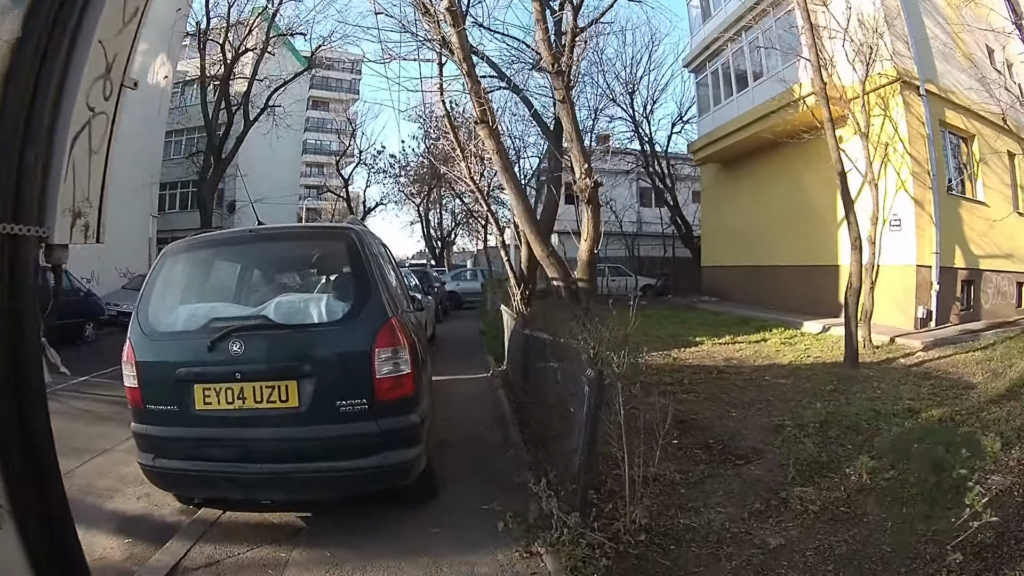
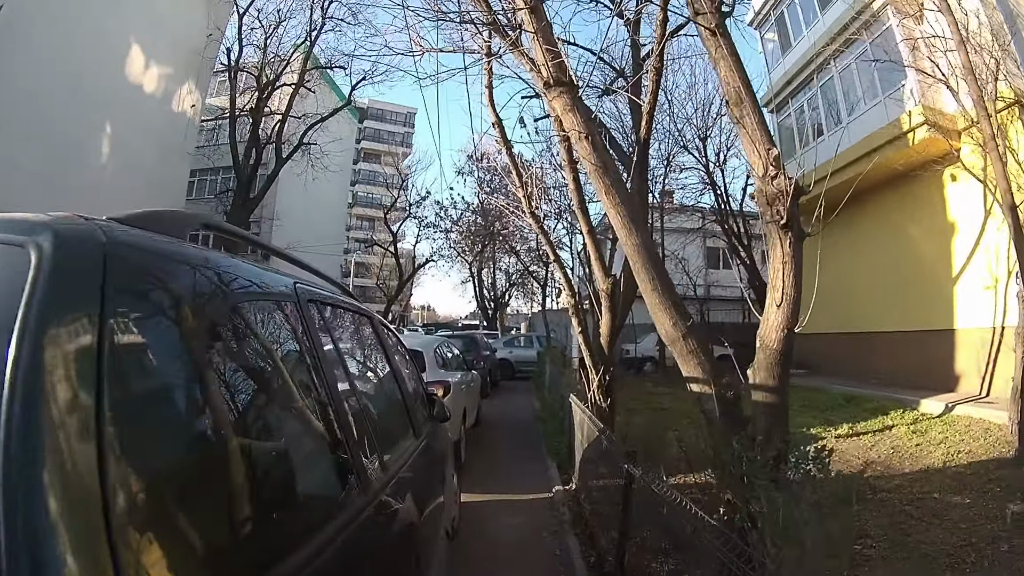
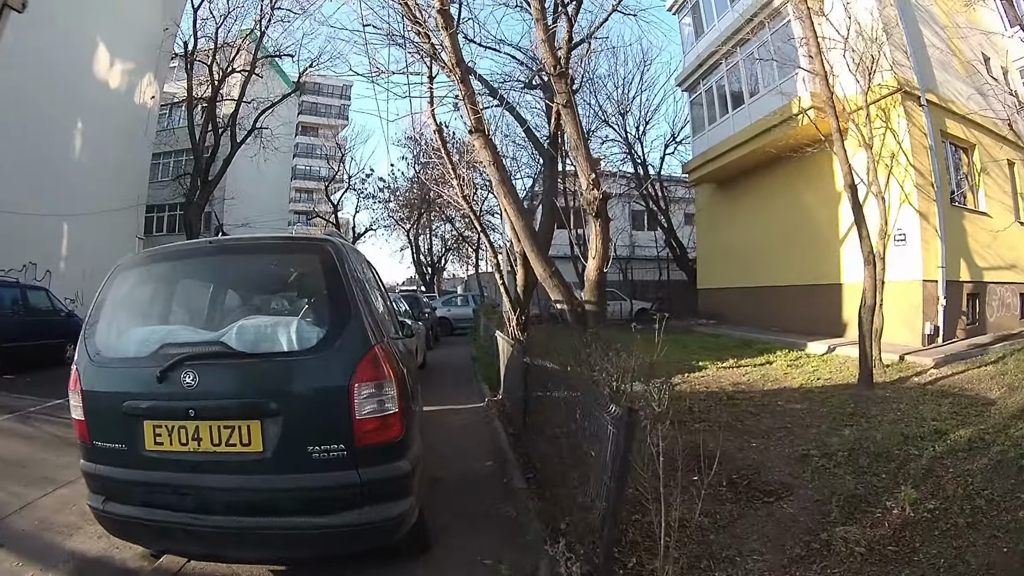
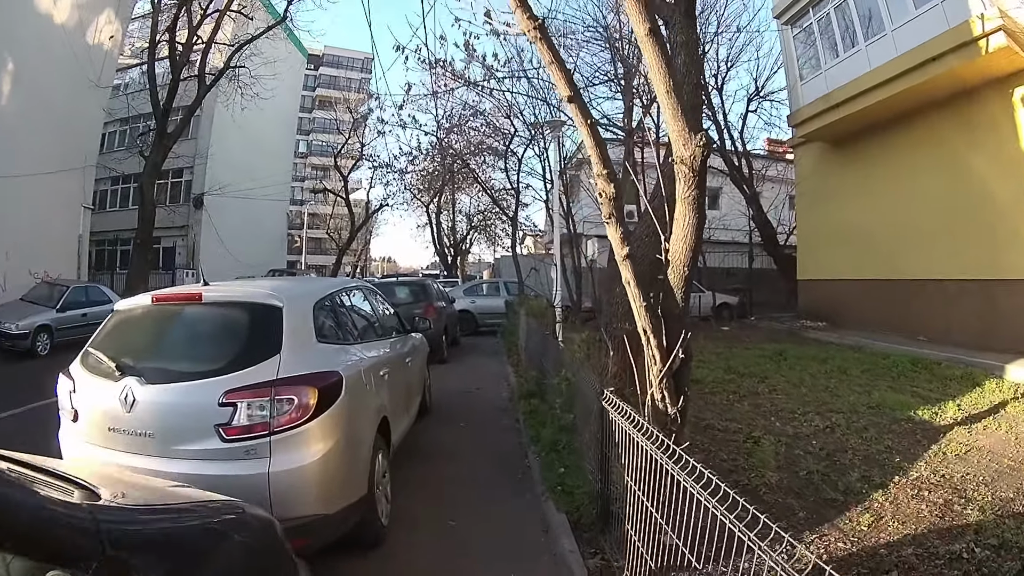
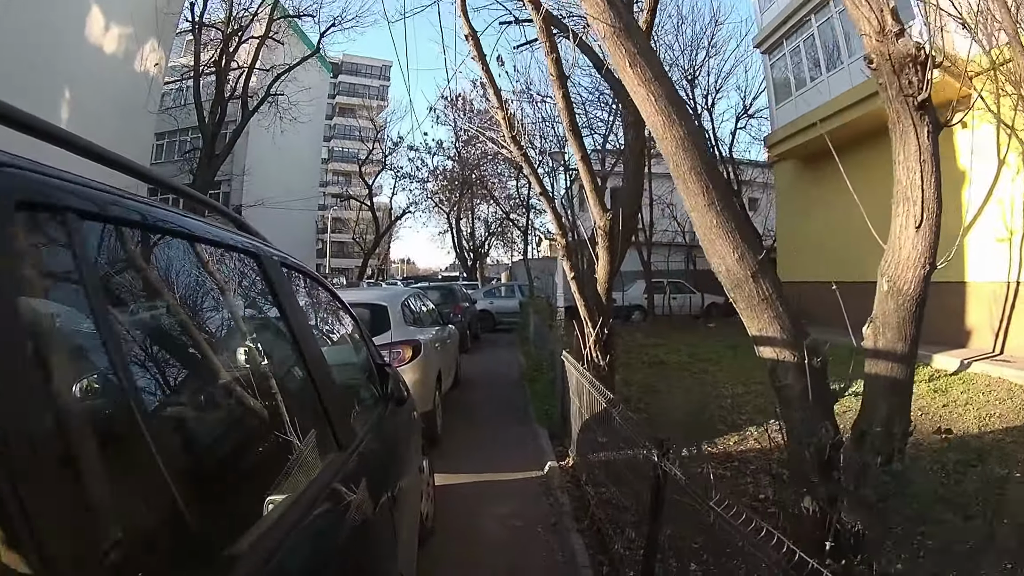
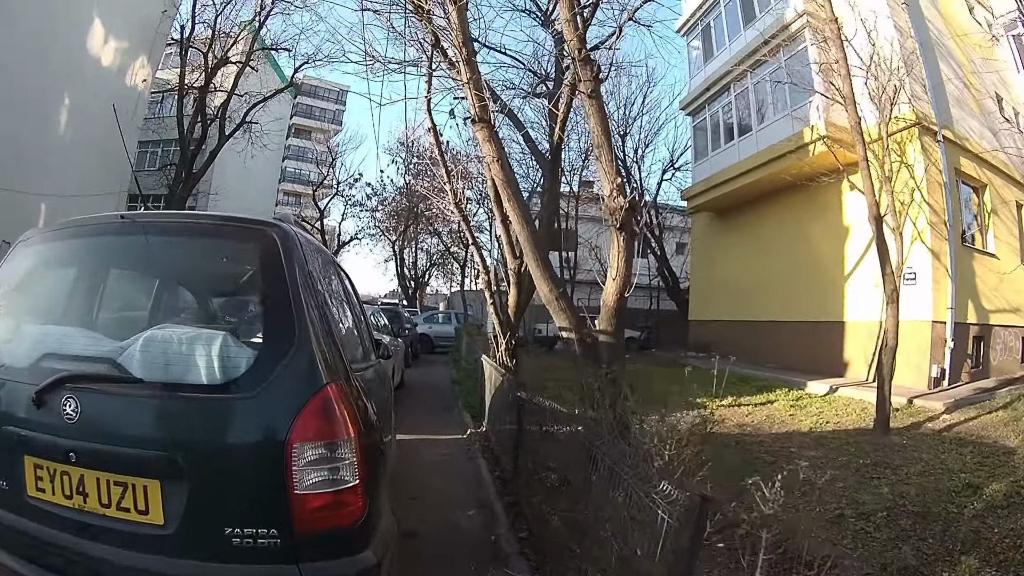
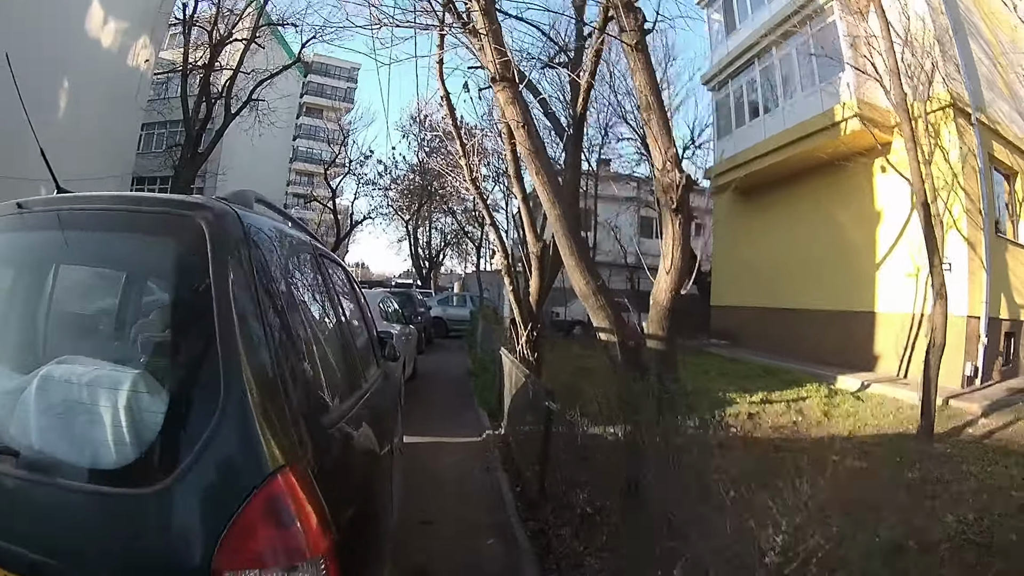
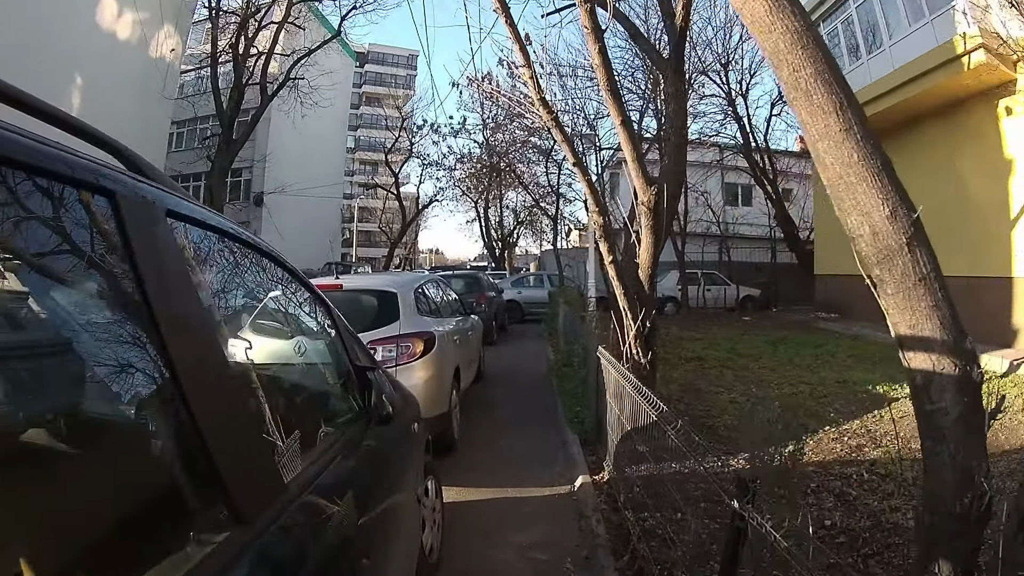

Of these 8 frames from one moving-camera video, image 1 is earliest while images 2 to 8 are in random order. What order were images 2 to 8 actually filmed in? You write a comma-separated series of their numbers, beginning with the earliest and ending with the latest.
3, 6, 7, 2, 5, 8, 4
